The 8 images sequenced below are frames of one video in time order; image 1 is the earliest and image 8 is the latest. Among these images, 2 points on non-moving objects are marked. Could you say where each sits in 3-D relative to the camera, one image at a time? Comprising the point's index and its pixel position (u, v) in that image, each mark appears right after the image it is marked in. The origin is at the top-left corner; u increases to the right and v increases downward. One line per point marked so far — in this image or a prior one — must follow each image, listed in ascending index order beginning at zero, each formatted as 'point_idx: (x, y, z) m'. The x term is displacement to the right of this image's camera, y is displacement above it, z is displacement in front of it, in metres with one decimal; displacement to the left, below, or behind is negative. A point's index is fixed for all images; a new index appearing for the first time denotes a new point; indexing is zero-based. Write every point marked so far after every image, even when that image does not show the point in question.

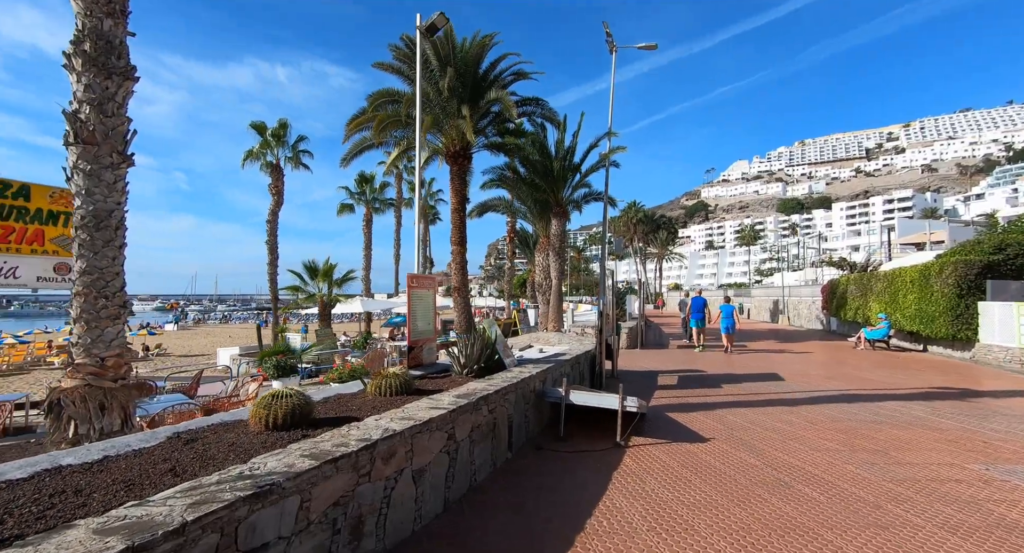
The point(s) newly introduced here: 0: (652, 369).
0: (+3.2, -2.1, +12.7) m
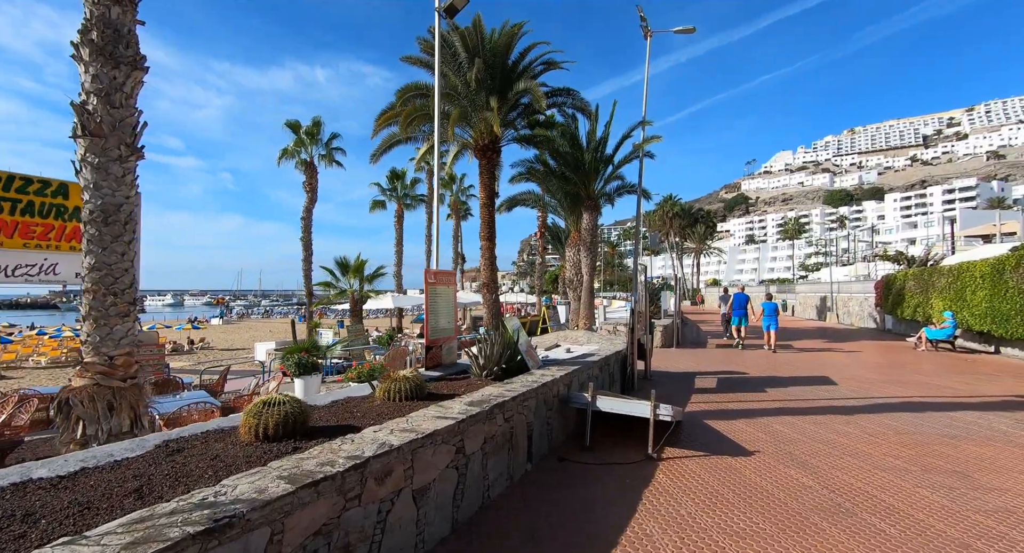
0: (+3.9, -2.0, +12.1) m
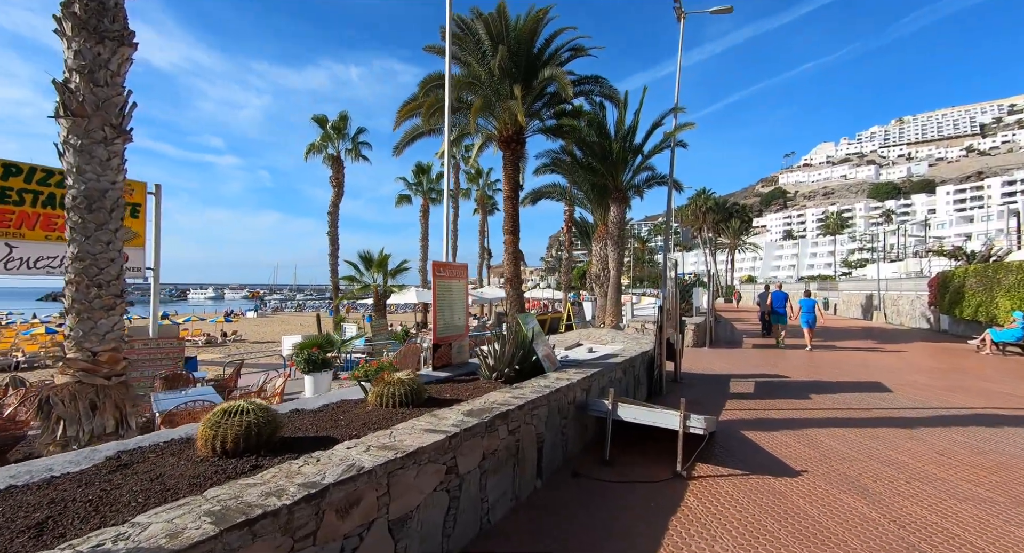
0: (+4.3, -2.0, +11.3) m
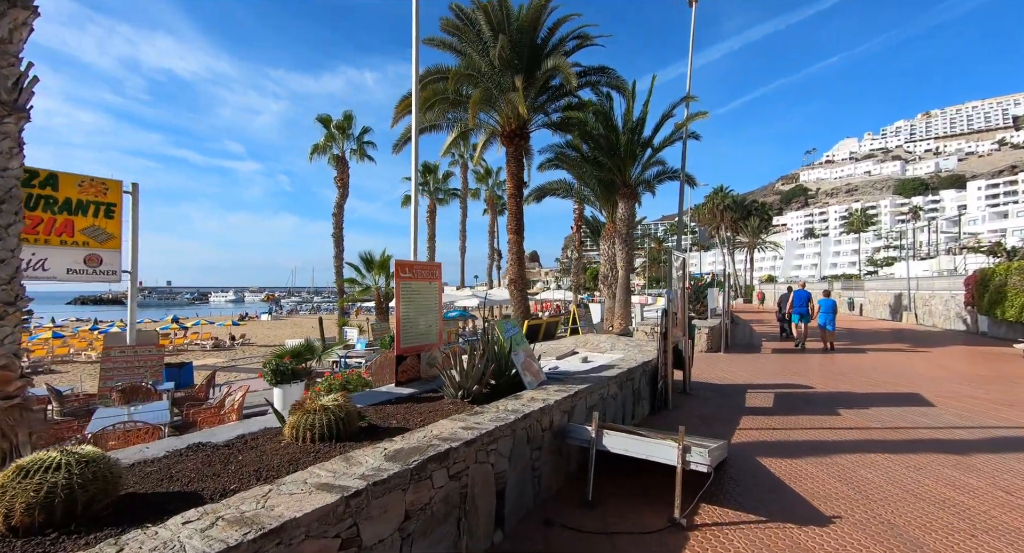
0: (+4.2, -1.9, +10.3) m
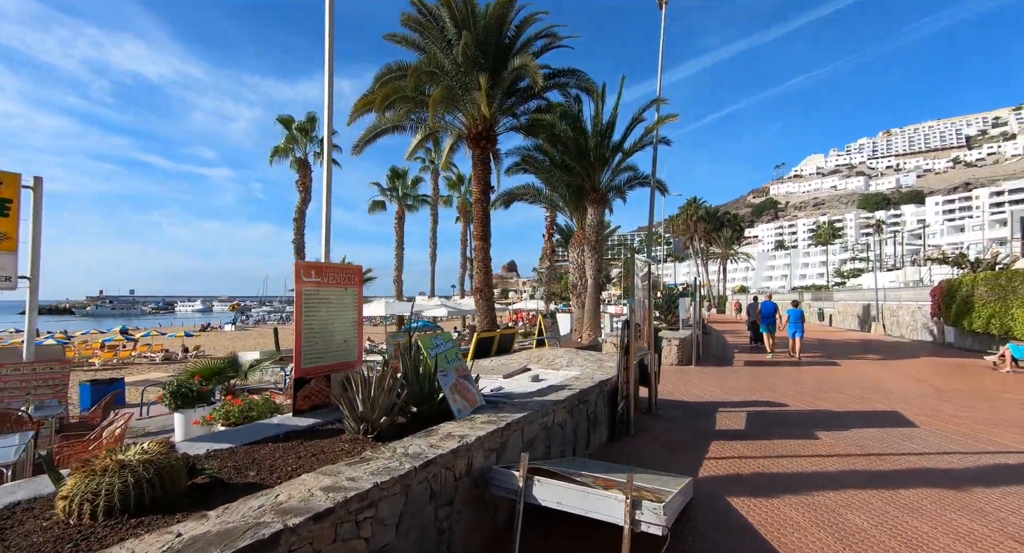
0: (+3.4, -2.1, +9.5) m
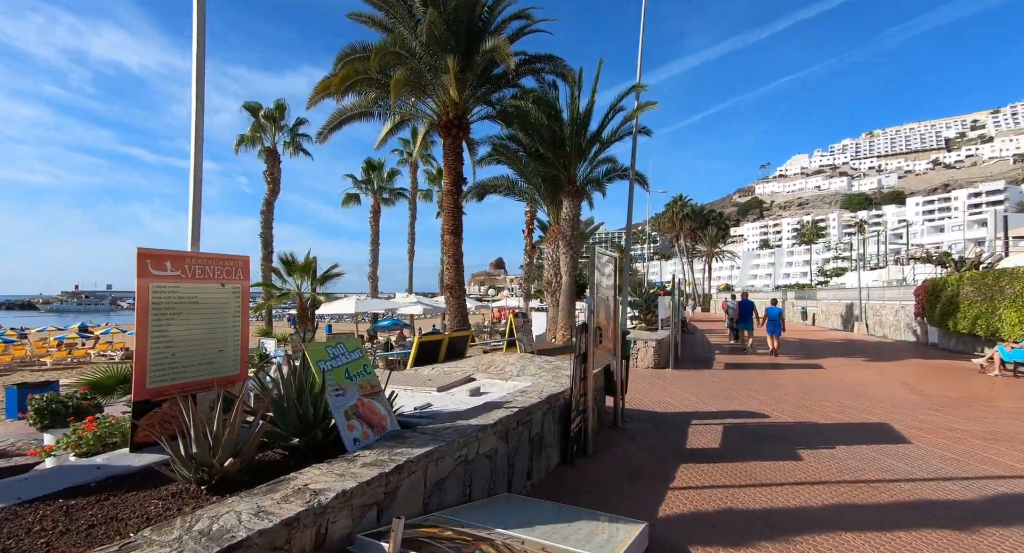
0: (+2.7, -2.1, +8.7) m
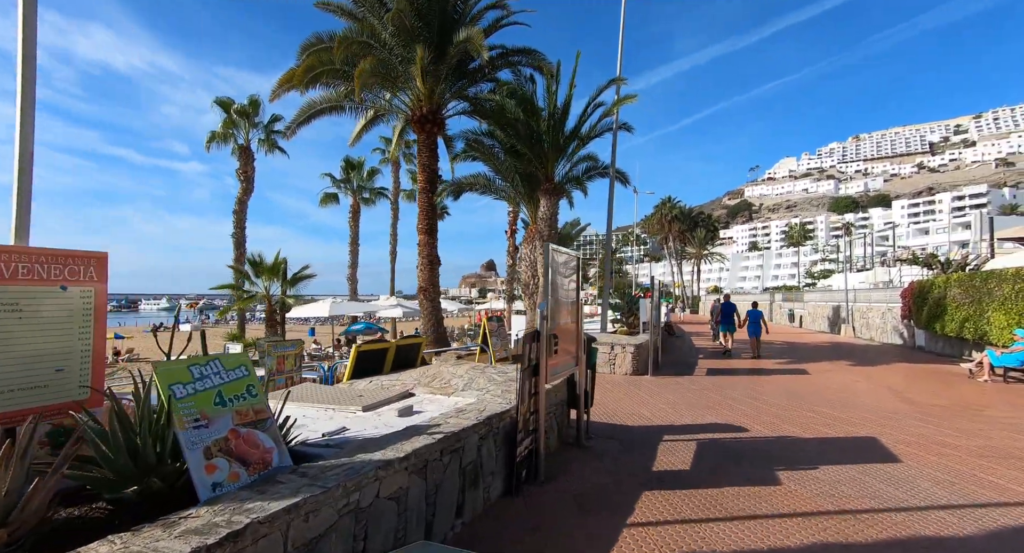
0: (+2.1, -2.1, +8.0) m
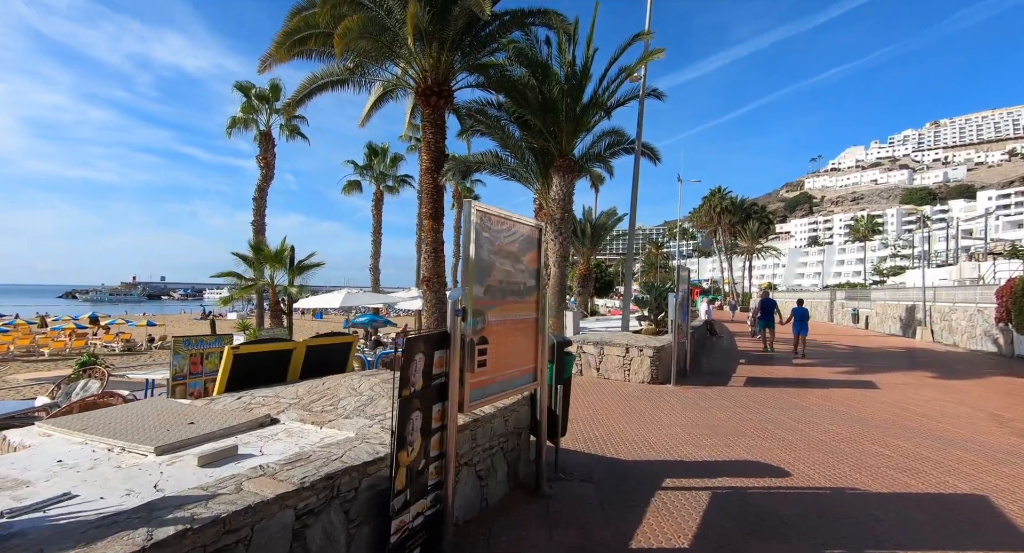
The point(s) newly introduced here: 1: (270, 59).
0: (+1.7, -1.9, +6.0) m
1: (-6.0, +5.5, +13.7) m
